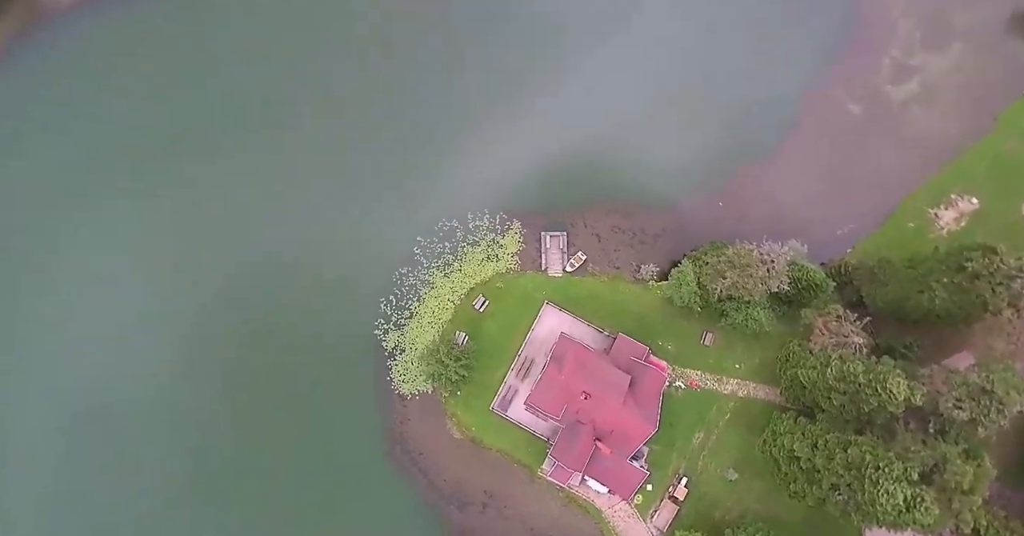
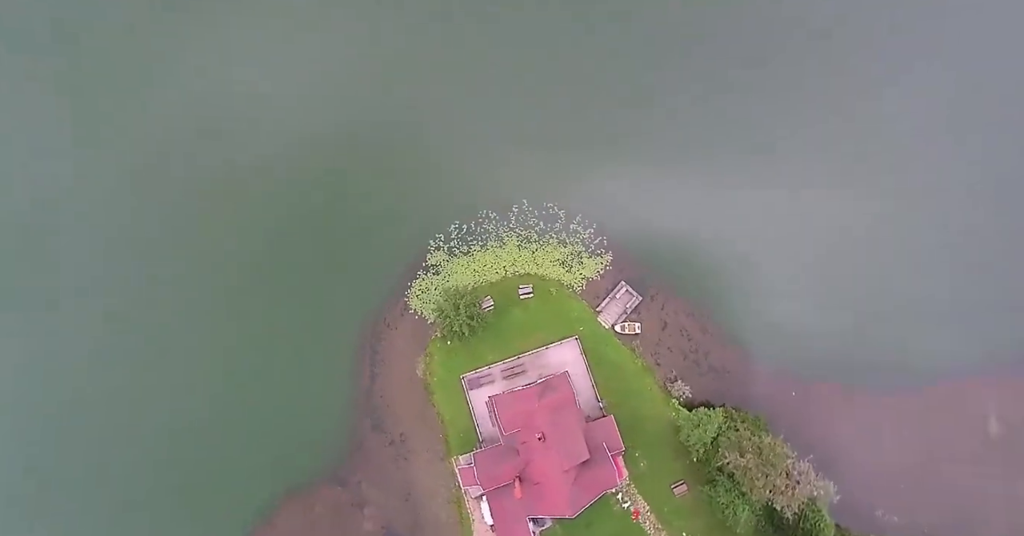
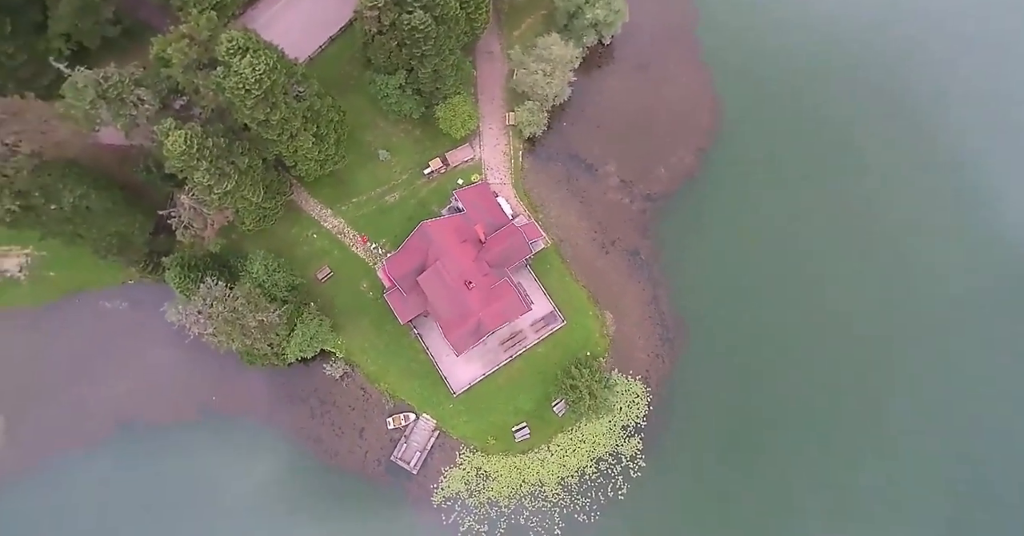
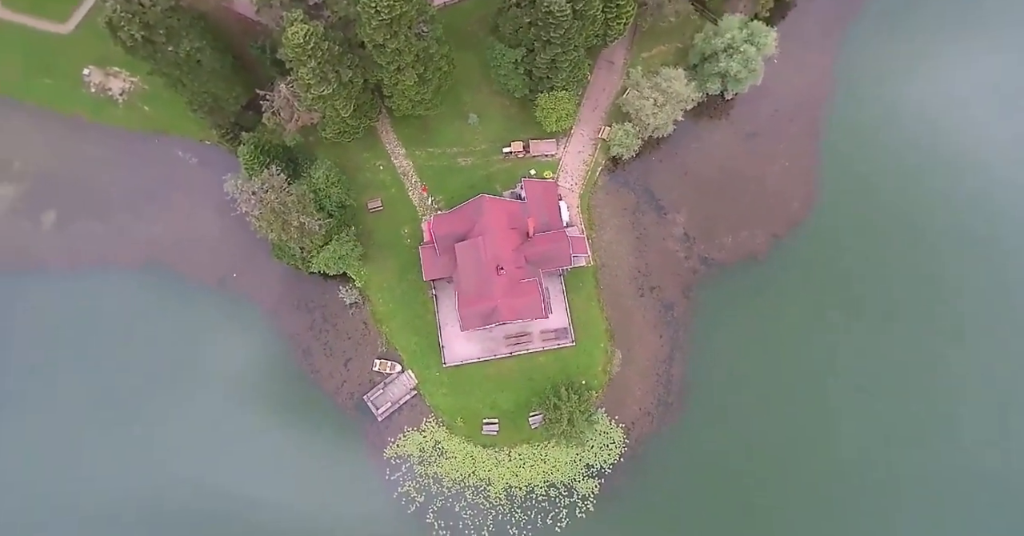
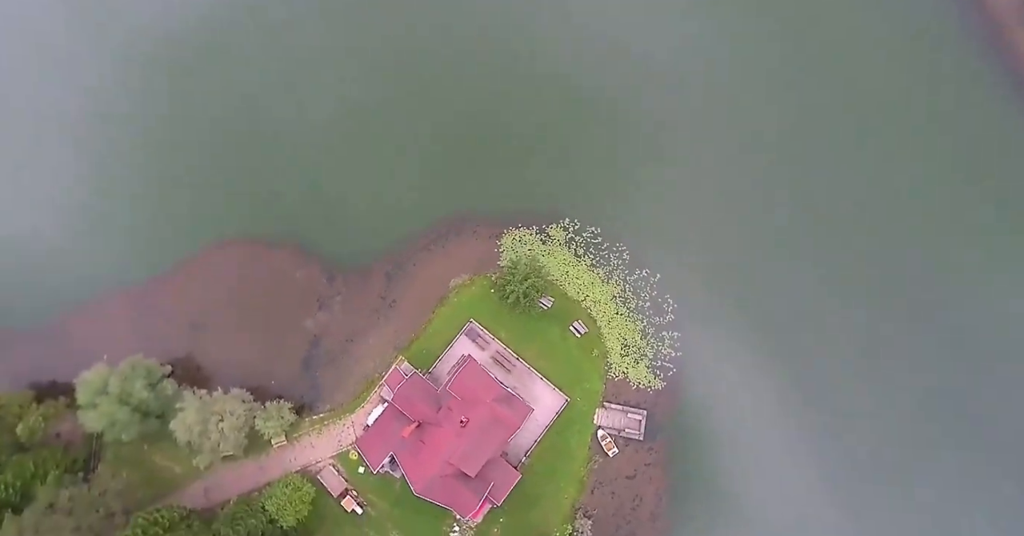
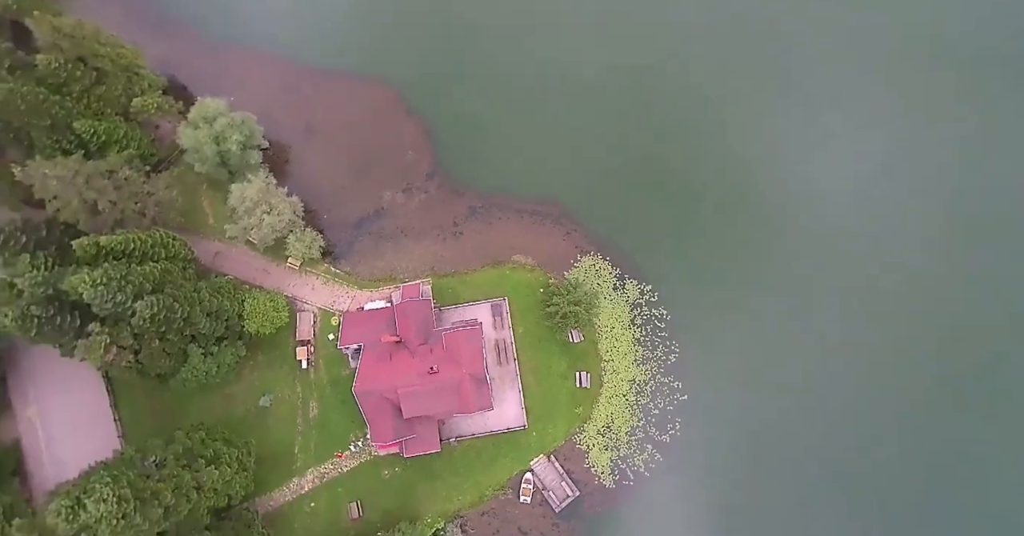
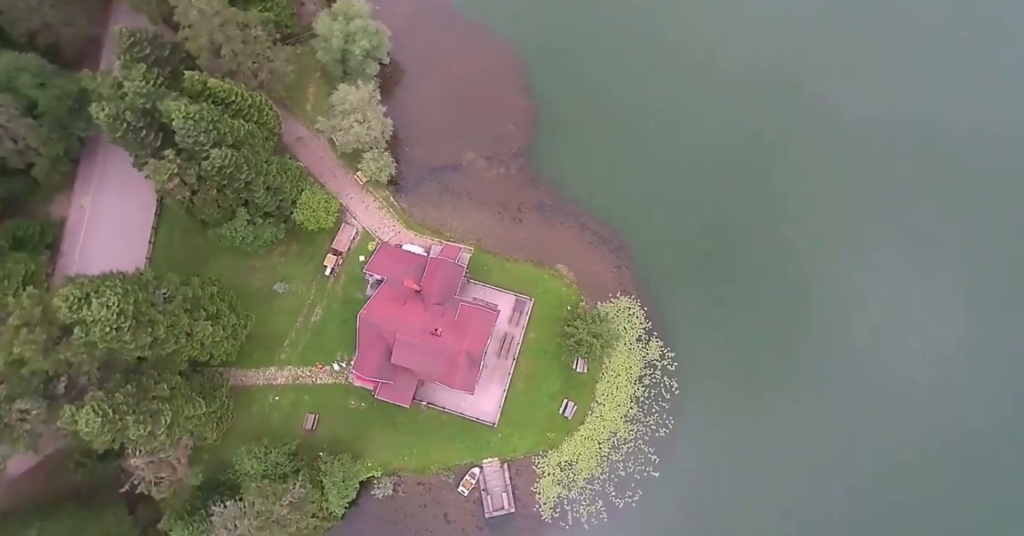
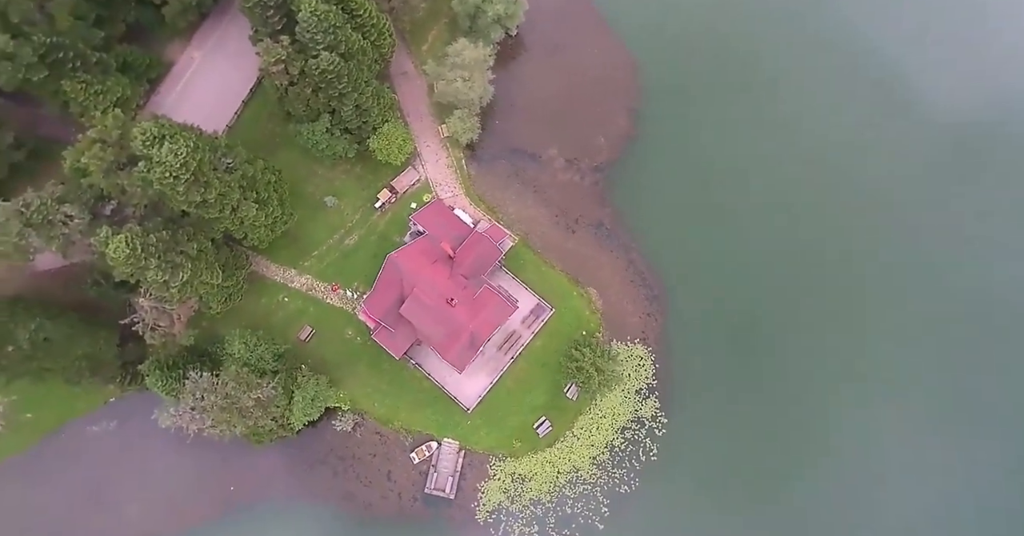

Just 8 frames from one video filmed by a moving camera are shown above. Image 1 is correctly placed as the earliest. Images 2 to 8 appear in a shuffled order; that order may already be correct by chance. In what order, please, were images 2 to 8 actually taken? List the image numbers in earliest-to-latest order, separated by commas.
2, 5, 6, 7, 8, 3, 4
